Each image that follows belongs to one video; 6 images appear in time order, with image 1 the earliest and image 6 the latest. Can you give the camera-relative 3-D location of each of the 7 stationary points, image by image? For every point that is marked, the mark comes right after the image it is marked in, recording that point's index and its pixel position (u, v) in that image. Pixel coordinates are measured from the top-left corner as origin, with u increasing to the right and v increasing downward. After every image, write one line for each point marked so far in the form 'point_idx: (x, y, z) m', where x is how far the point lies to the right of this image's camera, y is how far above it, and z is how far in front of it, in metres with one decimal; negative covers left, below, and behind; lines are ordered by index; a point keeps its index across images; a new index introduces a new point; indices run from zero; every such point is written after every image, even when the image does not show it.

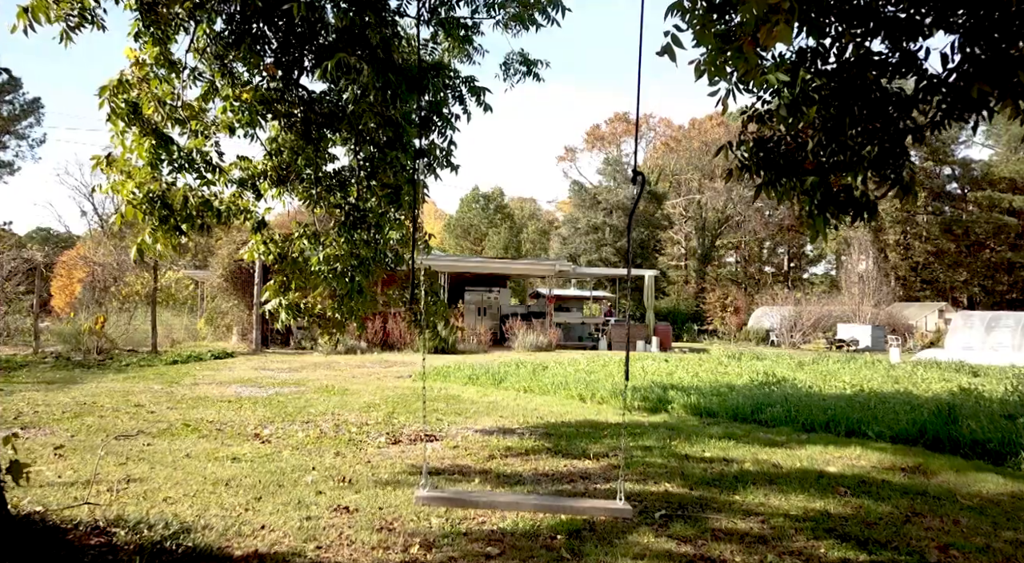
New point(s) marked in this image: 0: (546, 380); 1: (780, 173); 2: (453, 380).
0: (+0.4, -1.2, +9.9) m
1: (+1.4, +0.6, +4.4) m
2: (-0.7, -1.2, +10.3) m
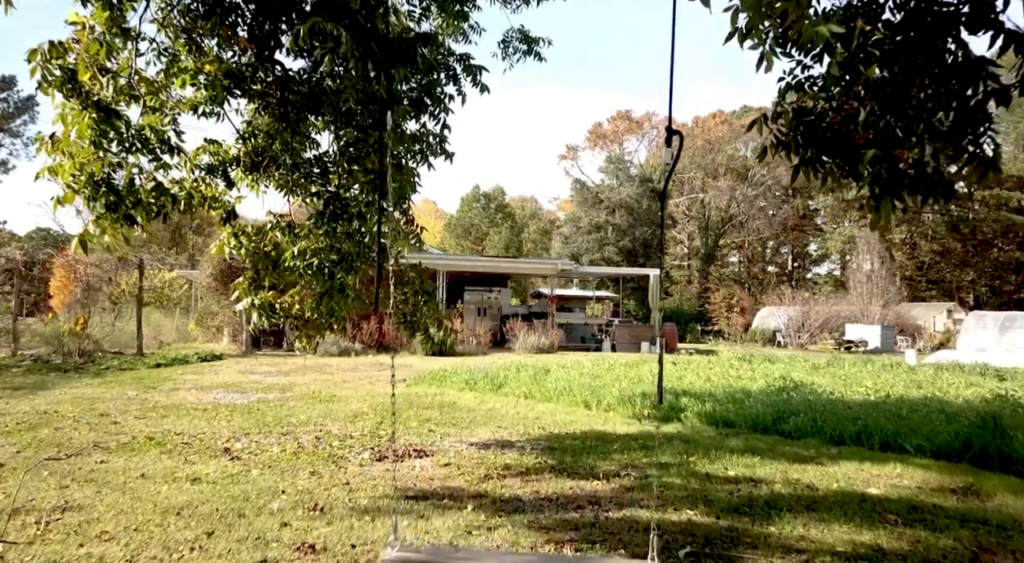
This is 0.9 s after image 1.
0: (+0.4, -1.1, +9.3) m
1: (+1.4, +0.6, +3.8) m
2: (-0.7, -1.2, +9.6) m
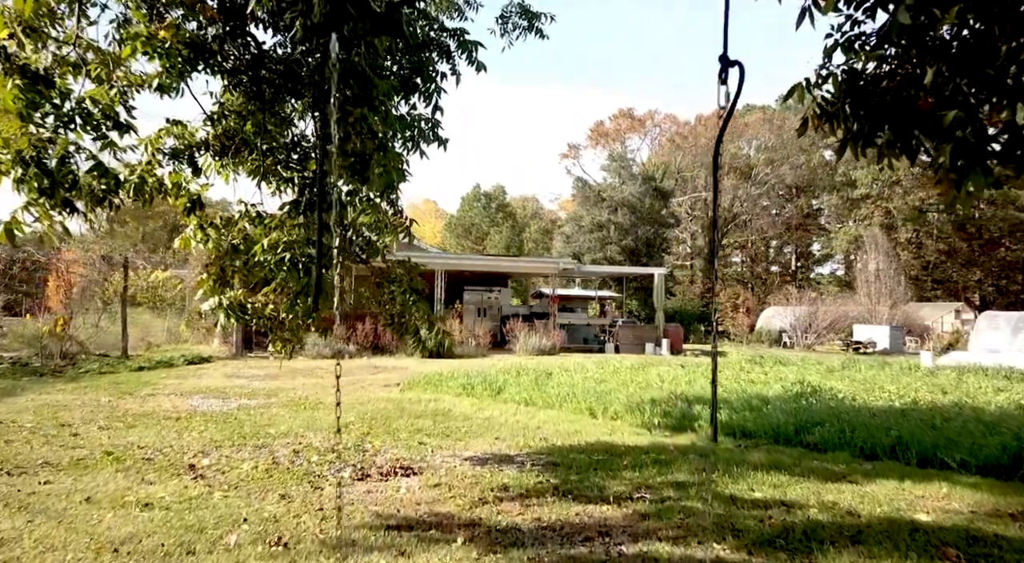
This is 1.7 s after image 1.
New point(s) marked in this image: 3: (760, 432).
0: (+0.4, -1.1, +8.7) m
1: (+1.4, +0.6, +3.2) m
2: (-0.7, -1.2, +9.1) m
3: (+1.9, -1.1, +6.3) m
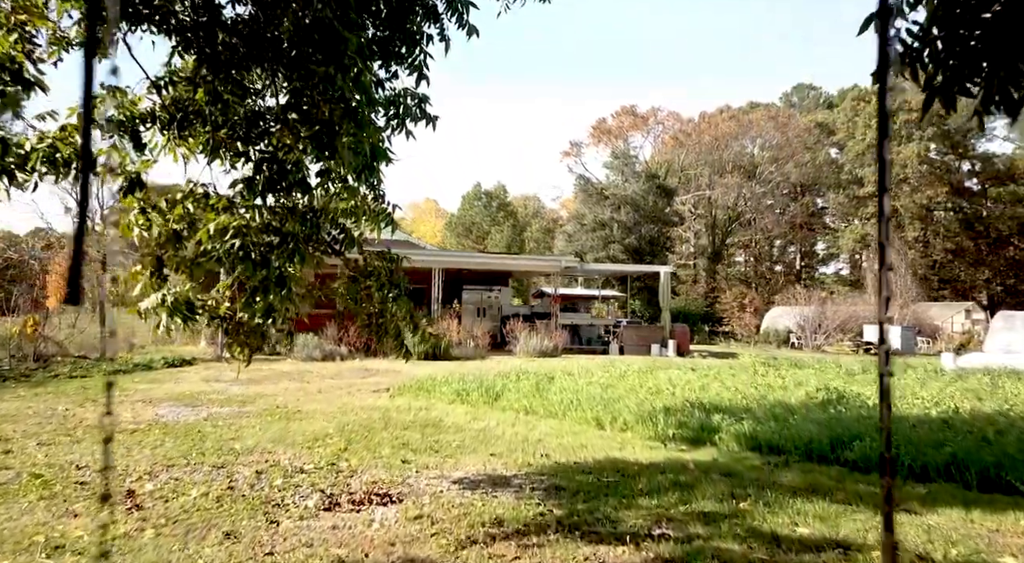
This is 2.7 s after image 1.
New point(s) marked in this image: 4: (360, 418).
0: (+0.4, -1.1, +7.9) m
1: (+1.4, +0.6, +2.5) m
2: (-0.7, -1.1, +8.3) m
3: (+1.8, -1.1, +5.6) m
4: (-1.2, -1.1, +6.8) m
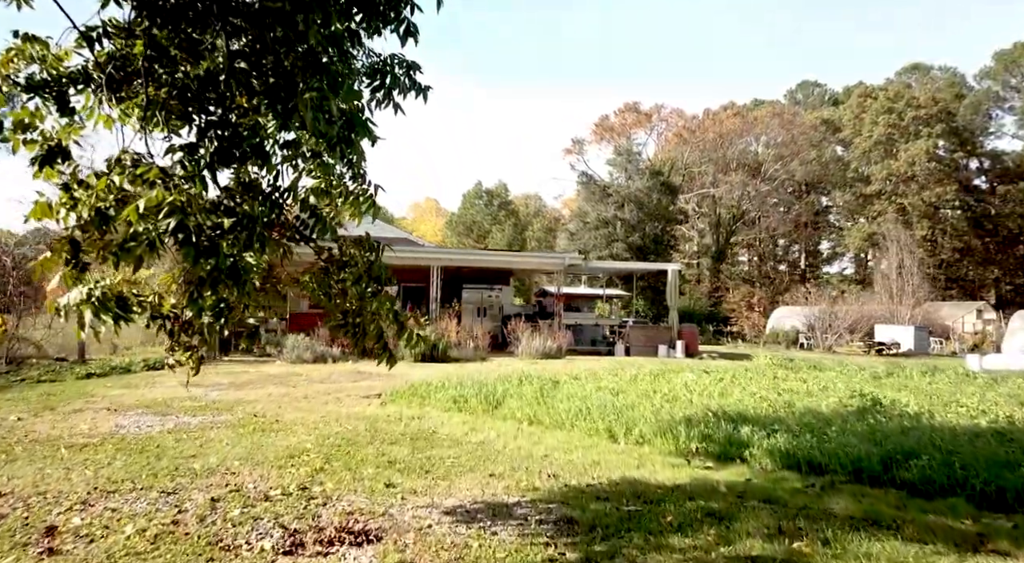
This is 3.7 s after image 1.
0: (+0.4, -1.0, +7.2) m
1: (+1.4, +0.7, +1.7) m
2: (-0.7, -1.1, +7.6) m
3: (+1.9, -1.1, +4.9) m
4: (-1.2, -1.1, +6.0) m
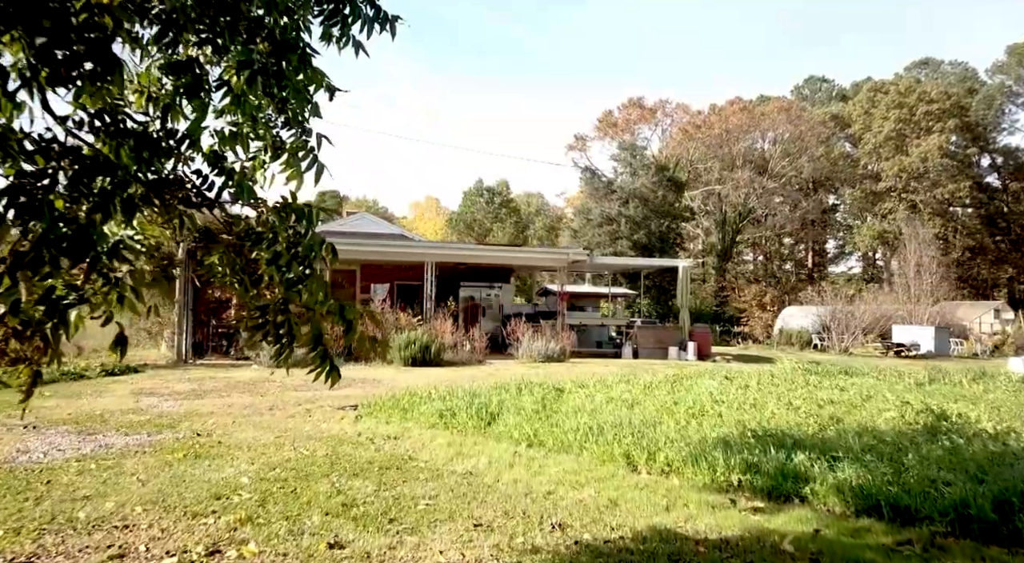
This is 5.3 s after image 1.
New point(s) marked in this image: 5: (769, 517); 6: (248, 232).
0: (+0.4, -1.0, +6.0) m
1: (+1.3, +0.7, +0.5) m
2: (-0.8, -1.1, +6.4) m
3: (+1.8, -1.0, +3.7) m
4: (-1.2, -1.0, +4.9) m
5: (+1.2, -1.1, +3.8) m
6: (-0.9, +0.2, +2.9) m
